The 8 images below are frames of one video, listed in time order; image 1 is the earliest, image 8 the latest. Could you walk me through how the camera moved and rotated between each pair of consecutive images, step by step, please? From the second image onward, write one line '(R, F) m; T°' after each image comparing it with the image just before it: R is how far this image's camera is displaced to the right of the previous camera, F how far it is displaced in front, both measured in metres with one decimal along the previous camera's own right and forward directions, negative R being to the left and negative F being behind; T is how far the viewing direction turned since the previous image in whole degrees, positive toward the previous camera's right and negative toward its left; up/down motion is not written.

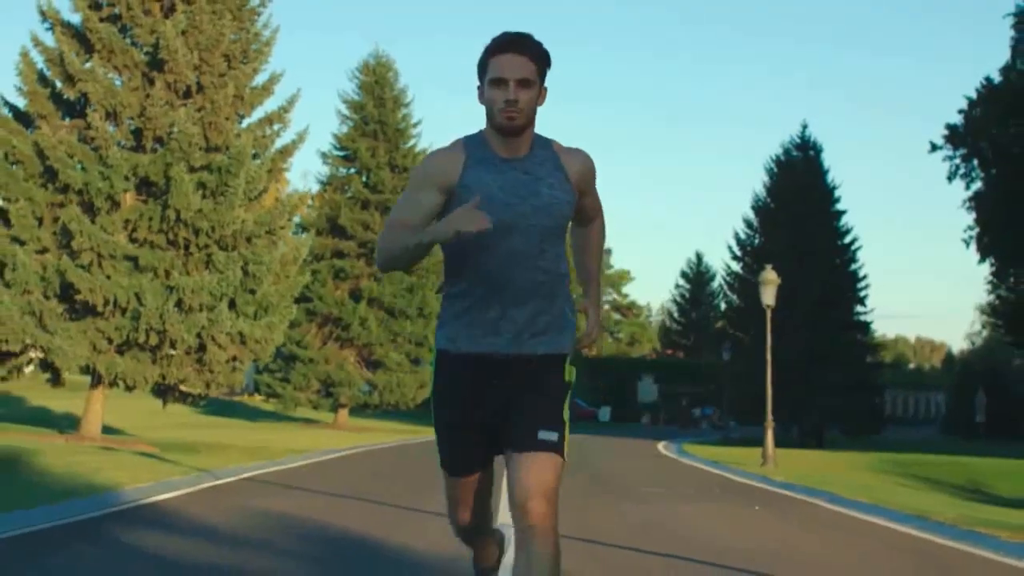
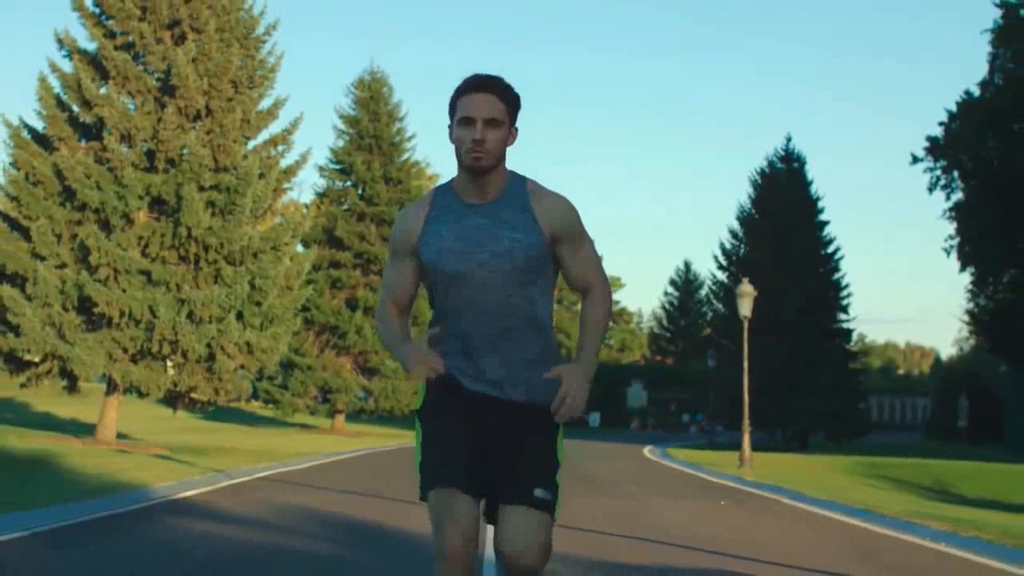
(0.0, -1.7) m; 0°
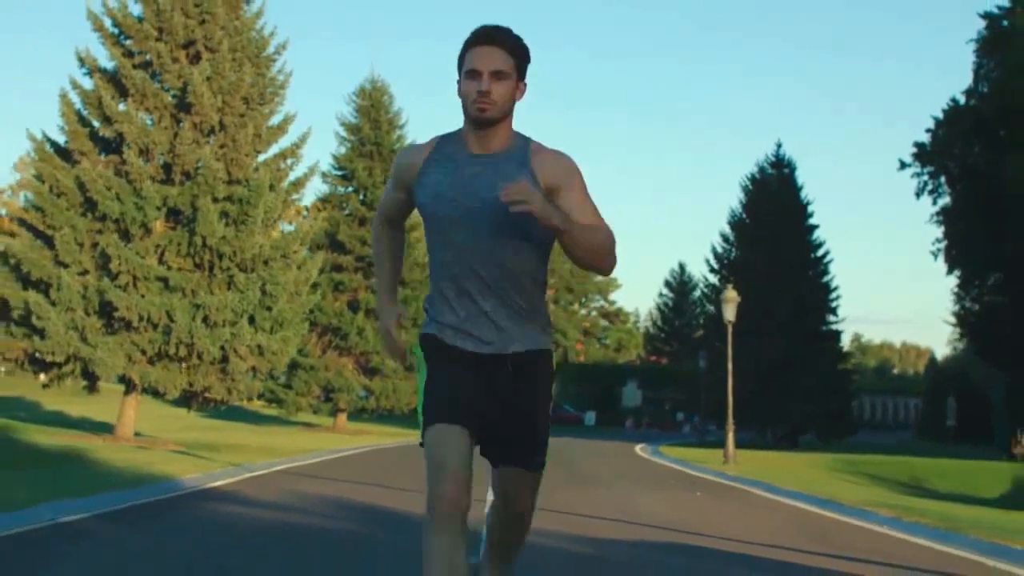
(0.0, -1.7) m; 0°
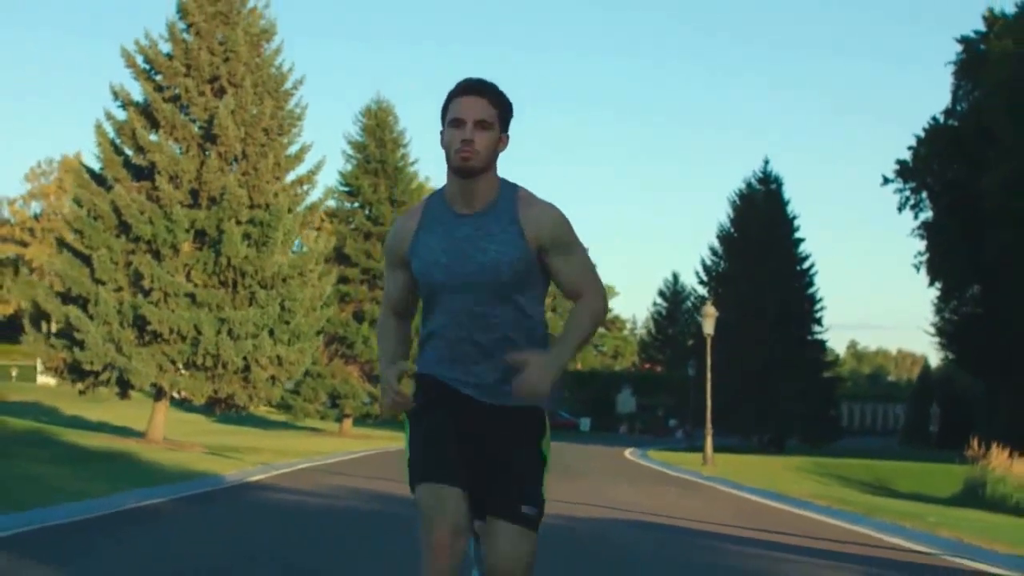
(0.0, -2.9) m; 0°
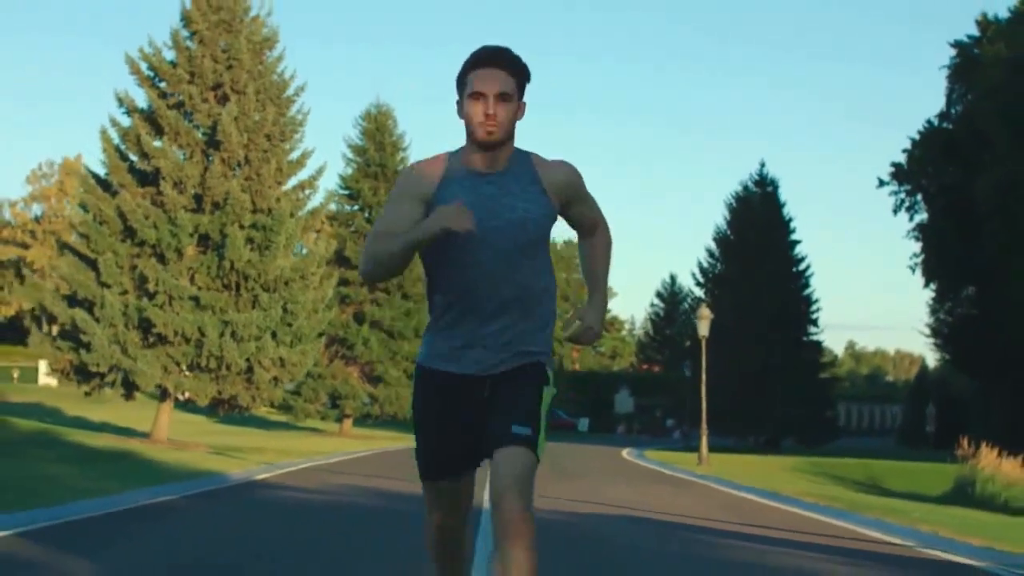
(0.0, -0.6) m; 0°
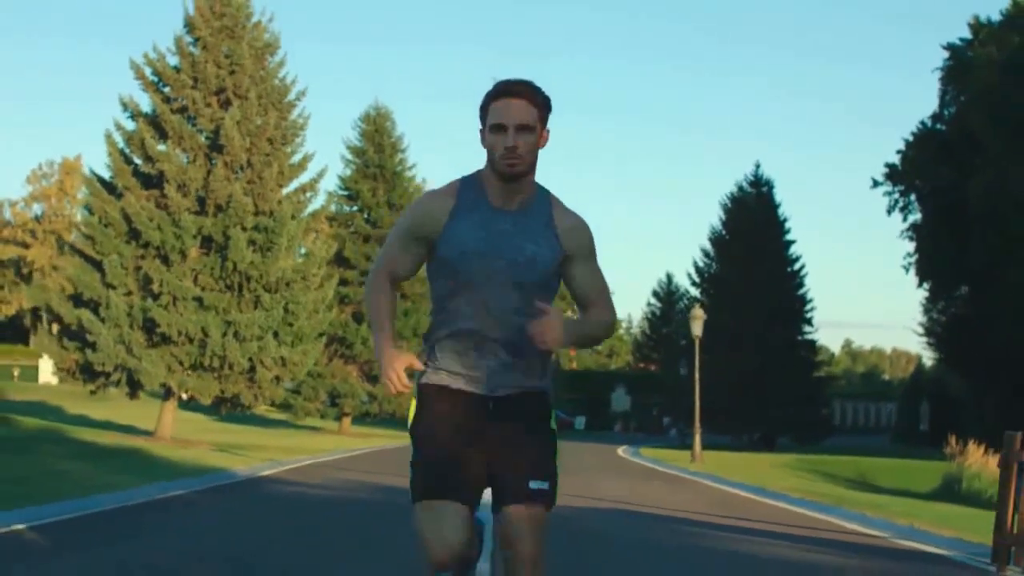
(0.0, -0.7) m; 0°
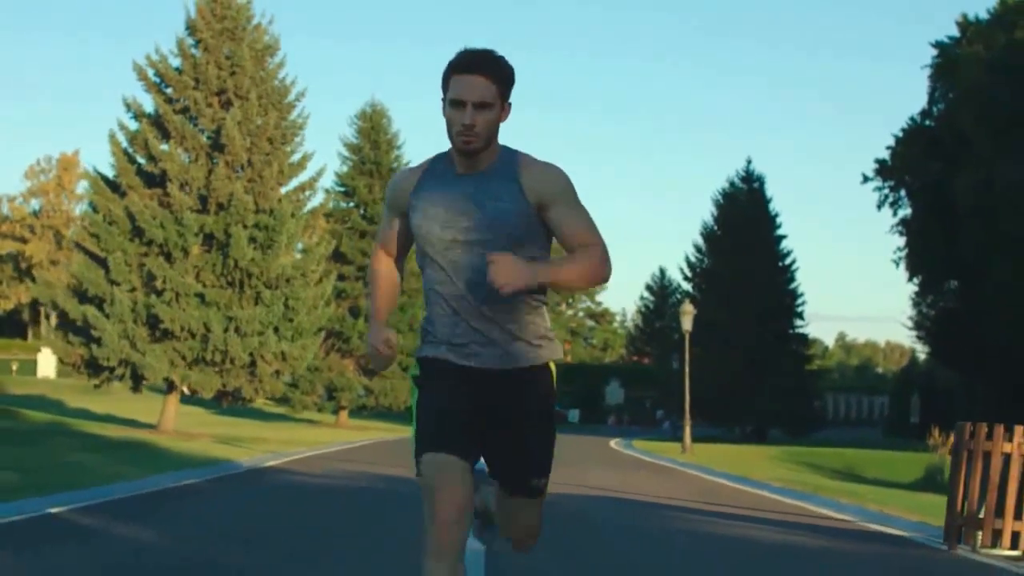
(0.0, -0.9) m; 0°
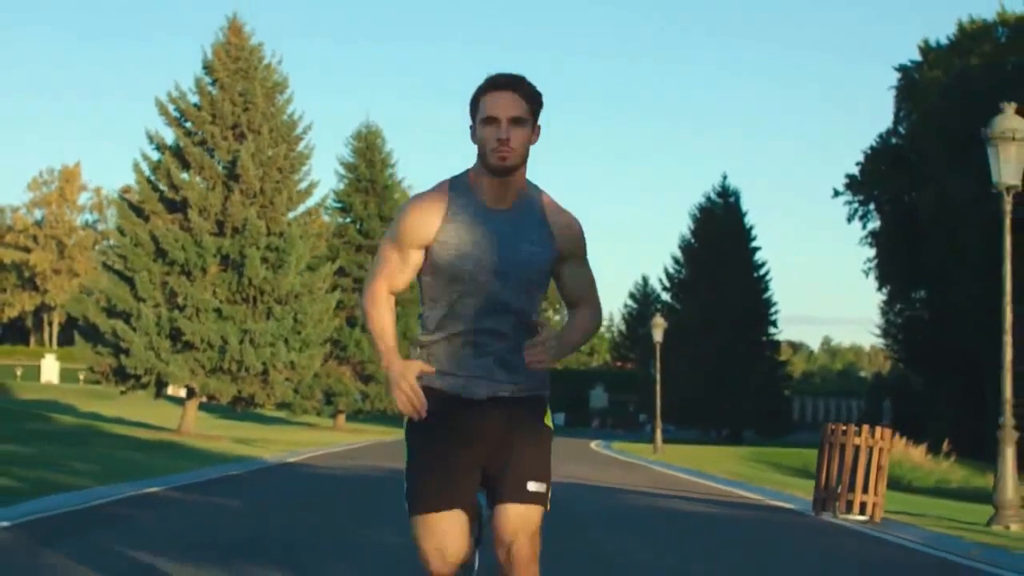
(0.0, -3.8) m; +1°
